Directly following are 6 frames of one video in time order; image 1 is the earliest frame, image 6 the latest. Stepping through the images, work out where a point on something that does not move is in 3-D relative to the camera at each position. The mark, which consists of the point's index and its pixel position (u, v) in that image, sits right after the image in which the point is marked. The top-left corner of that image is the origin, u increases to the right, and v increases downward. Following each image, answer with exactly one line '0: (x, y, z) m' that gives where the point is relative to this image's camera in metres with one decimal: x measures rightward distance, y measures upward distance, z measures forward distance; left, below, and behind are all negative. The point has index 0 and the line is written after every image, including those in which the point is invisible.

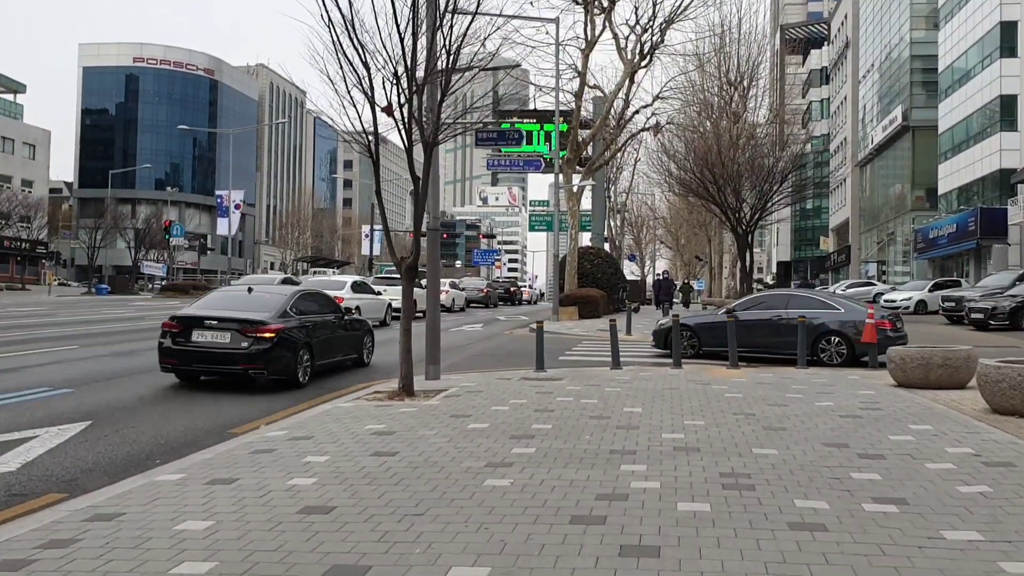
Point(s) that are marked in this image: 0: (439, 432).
0: (-0.6, -1.2, +7.9) m
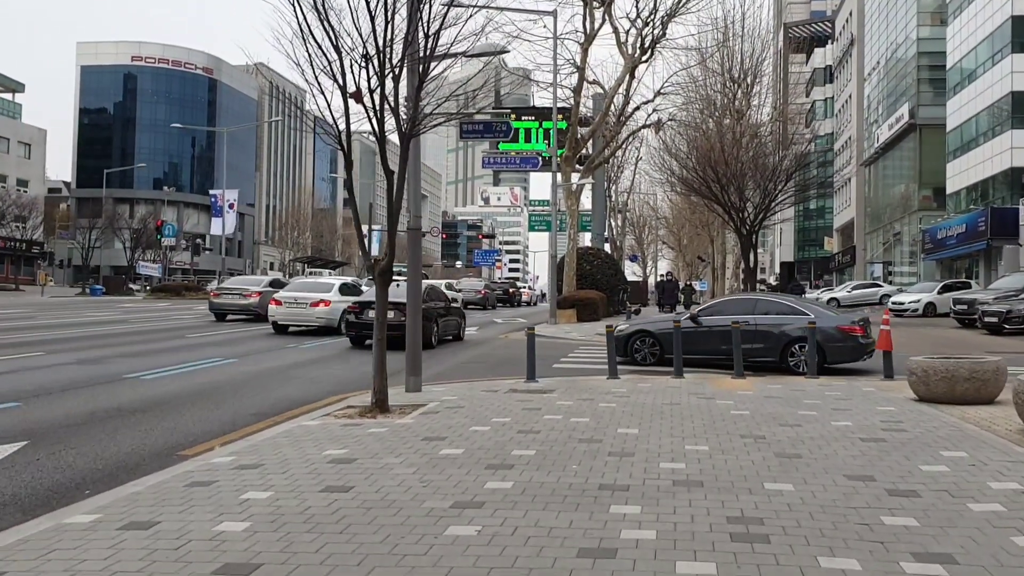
0: (-0.8, -1.2, +6.9) m
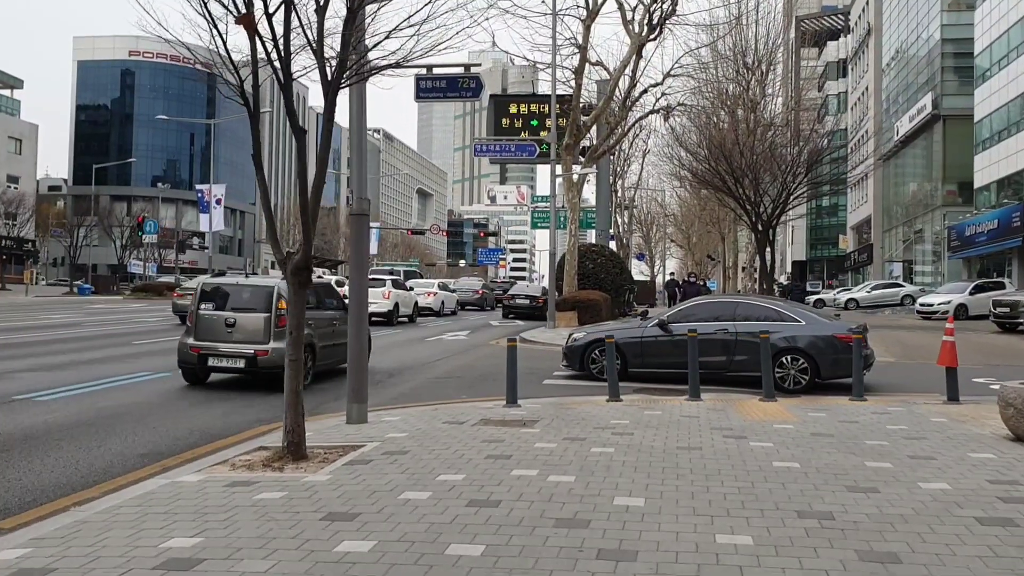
0: (-1.1, -1.3, +4.4) m
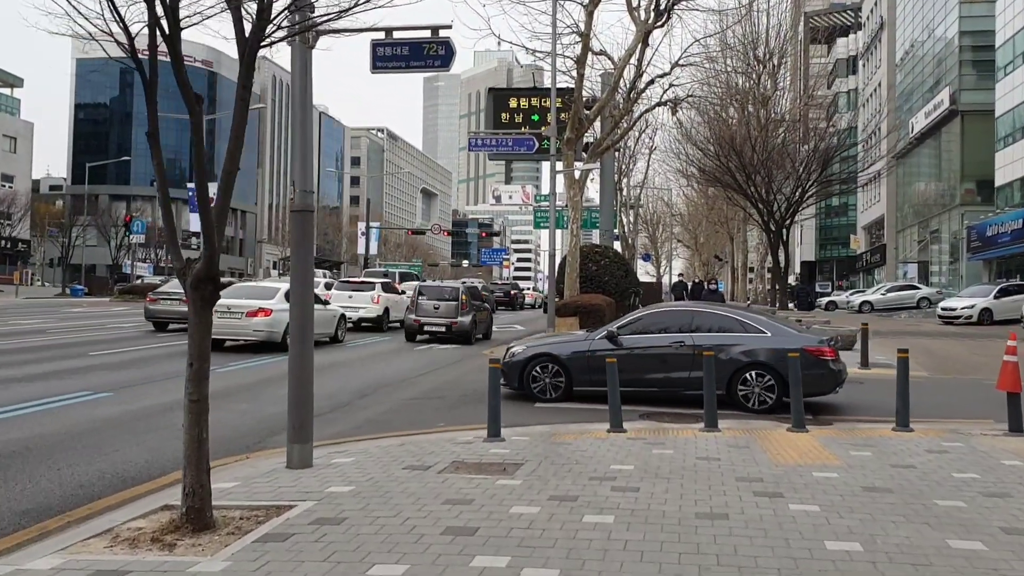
0: (-1.3, -1.4, +2.8) m
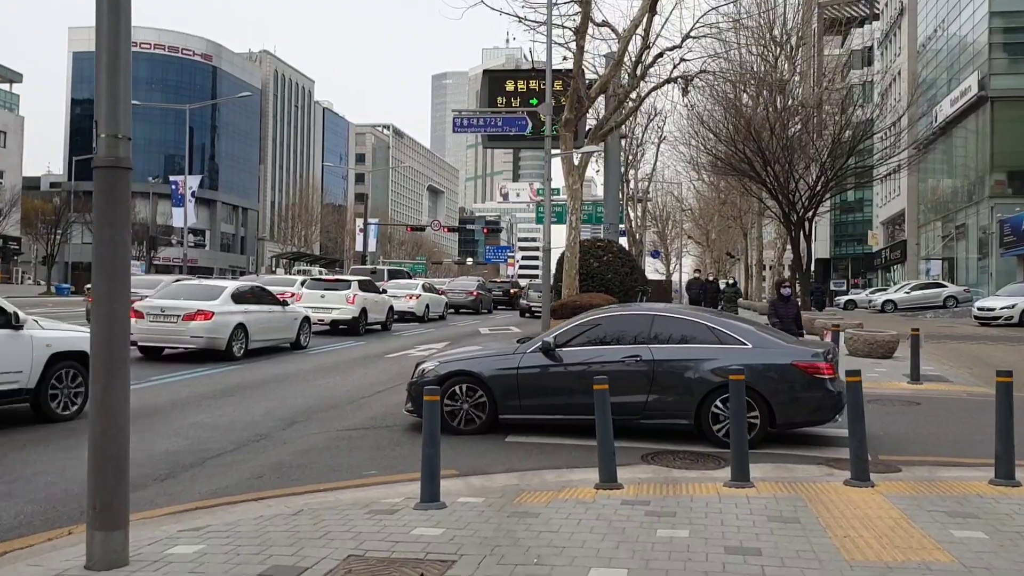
0: (-1.7, -1.4, +0.1) m
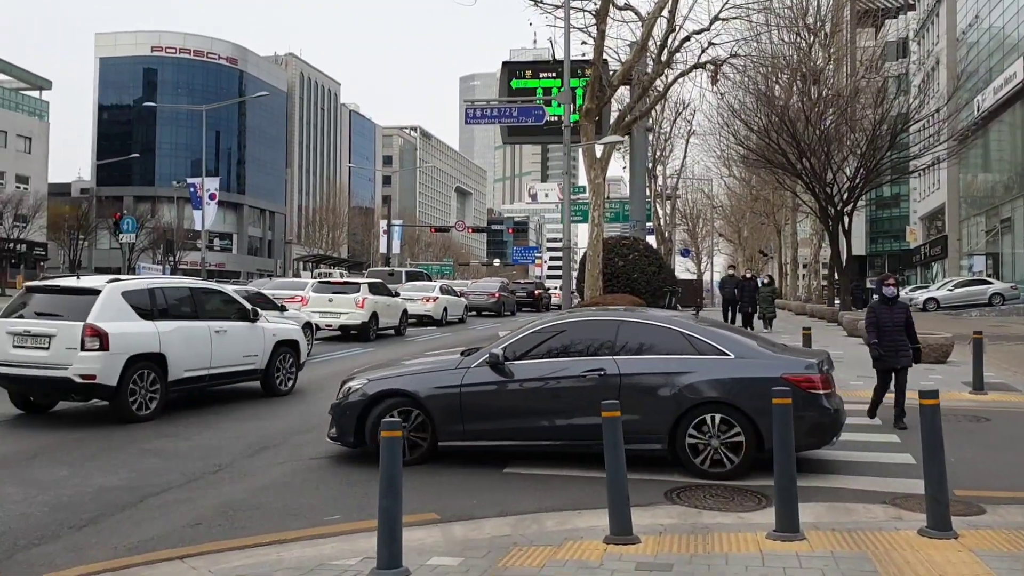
0: (-2.0, -1.4, -1.2) m
